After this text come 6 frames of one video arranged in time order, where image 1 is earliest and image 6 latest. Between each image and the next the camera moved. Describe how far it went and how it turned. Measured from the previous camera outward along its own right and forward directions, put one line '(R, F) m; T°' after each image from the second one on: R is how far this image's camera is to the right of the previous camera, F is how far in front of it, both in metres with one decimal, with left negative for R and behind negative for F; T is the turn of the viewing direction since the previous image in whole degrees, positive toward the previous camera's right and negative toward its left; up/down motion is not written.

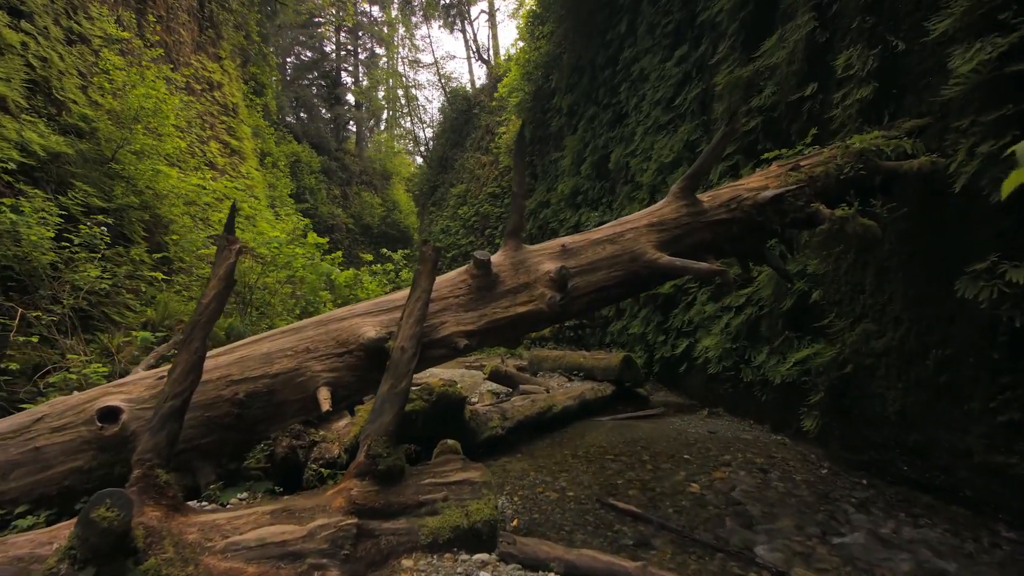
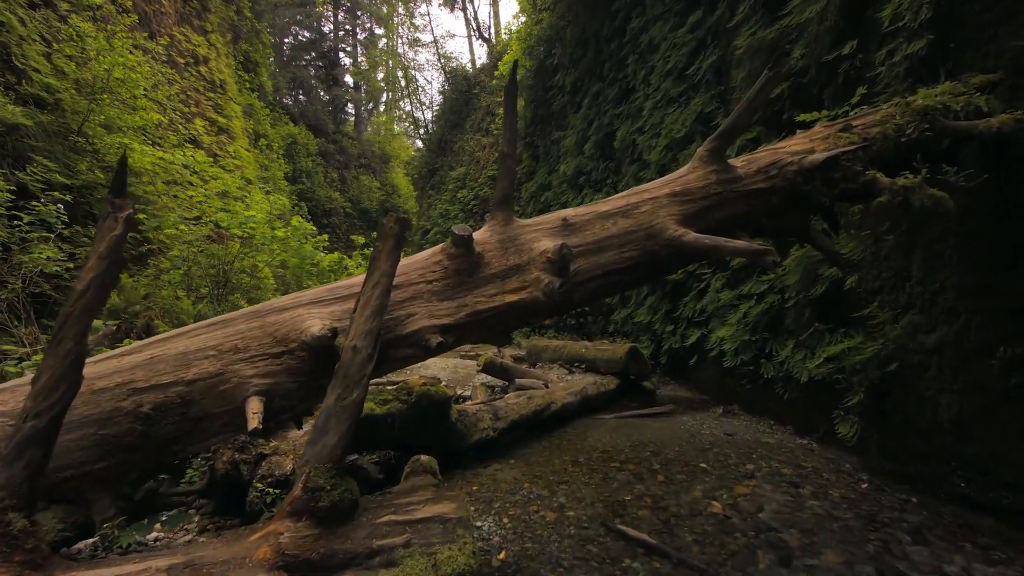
(+0.1, +0.5) m; 0°
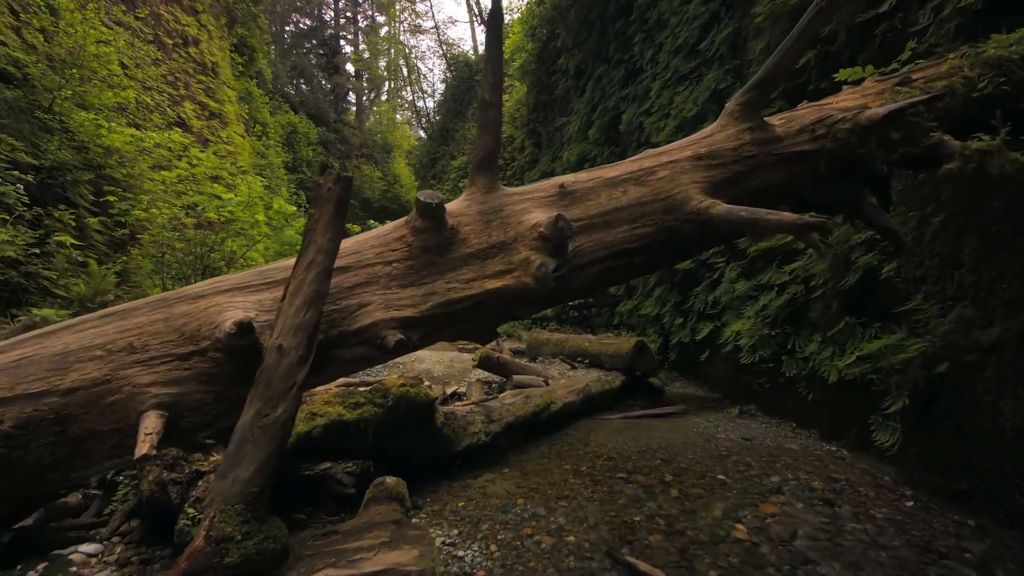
(+0.1, +0.4) m; 0°
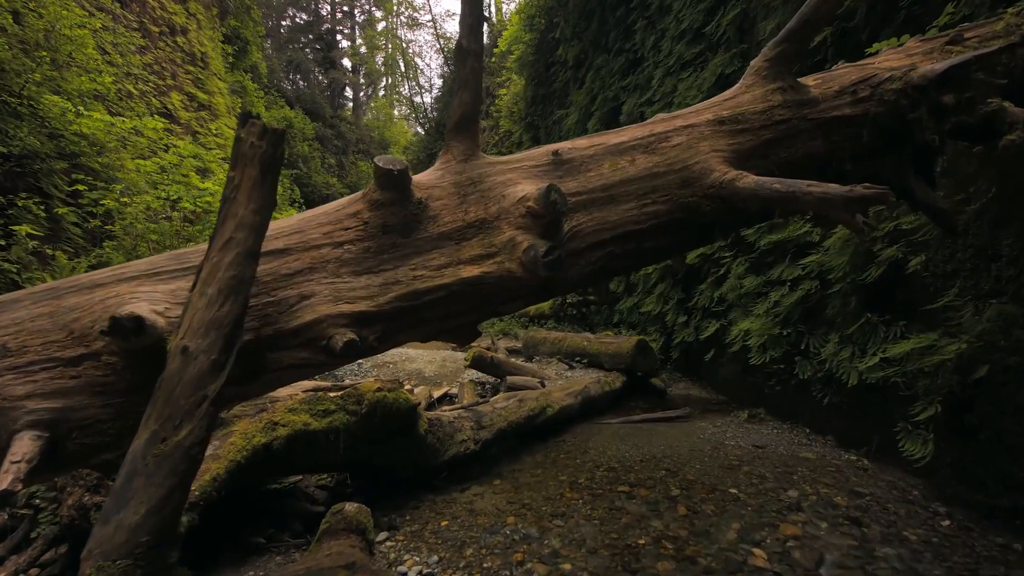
(0.0, +0.3) m; 0°
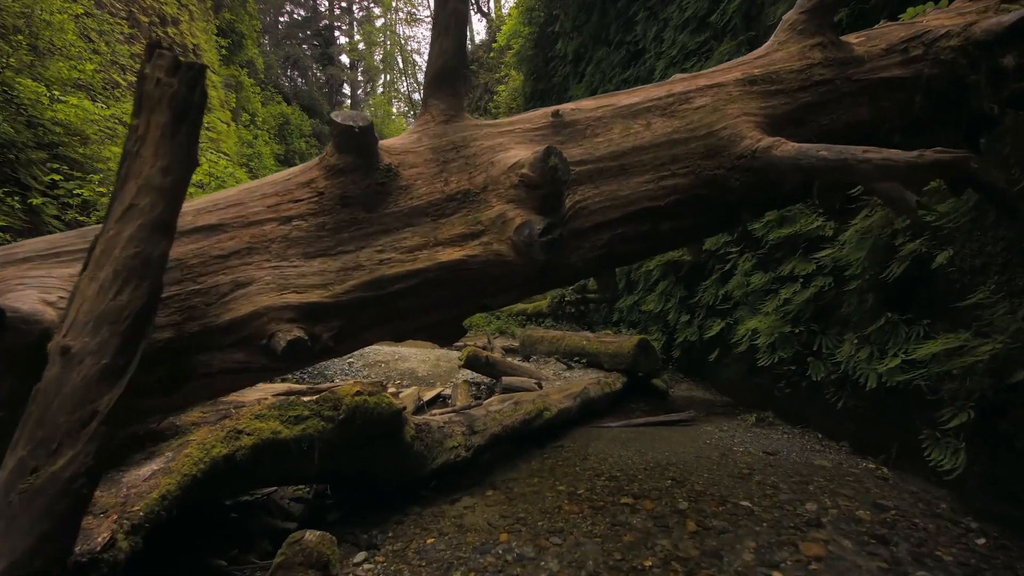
(0.0, +0.2) m; 0°
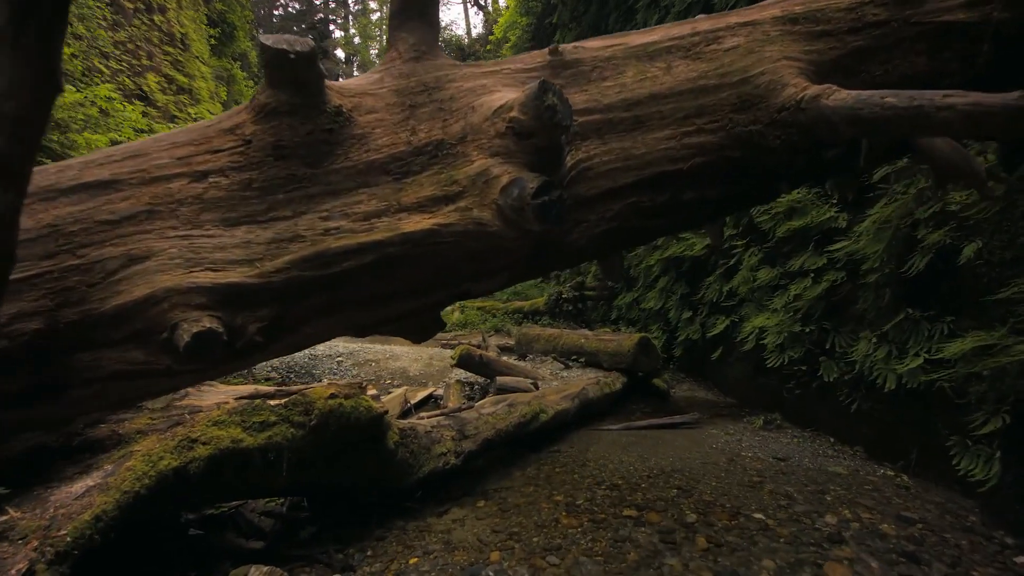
(0.0, +0.2) m; 0°
